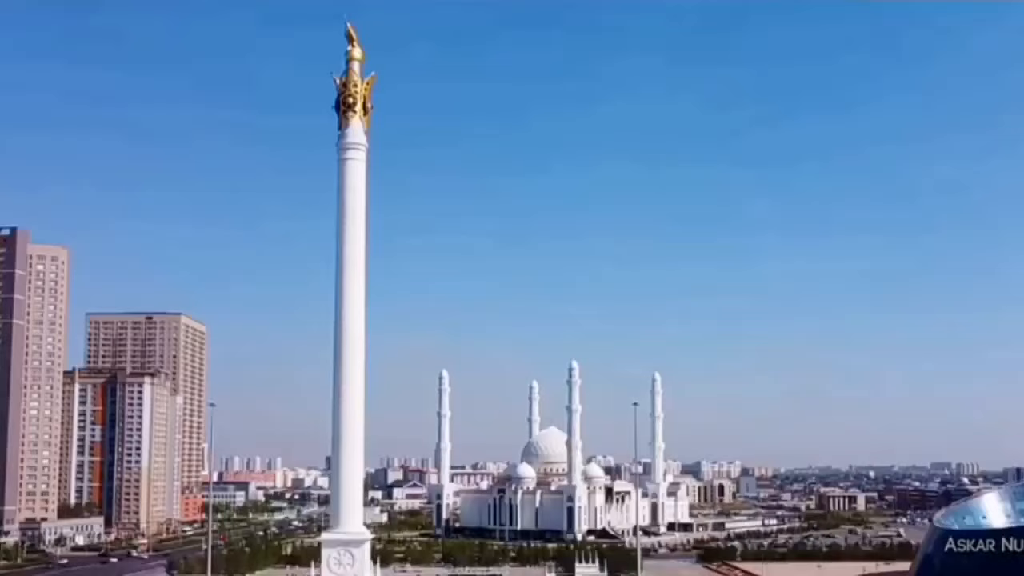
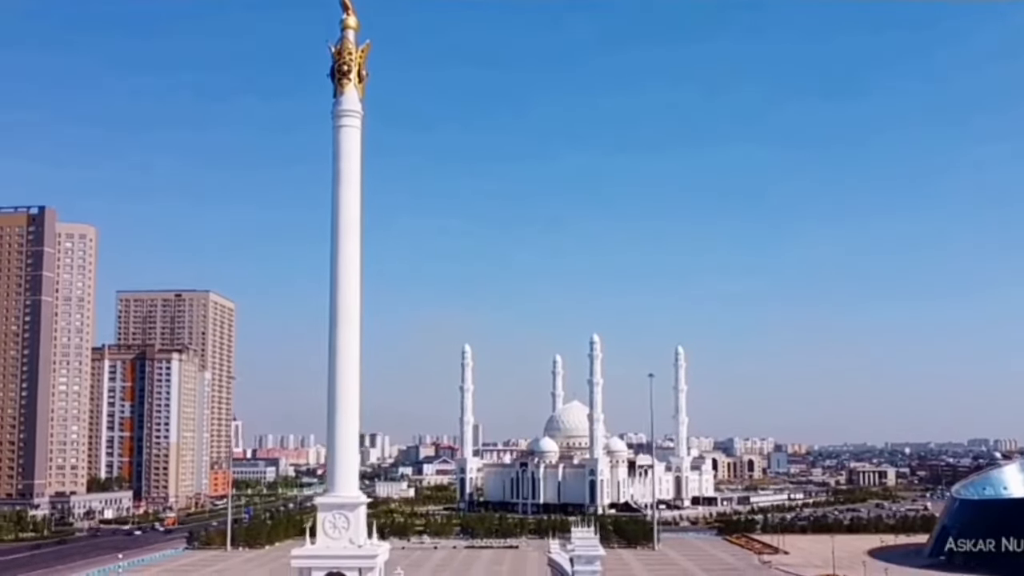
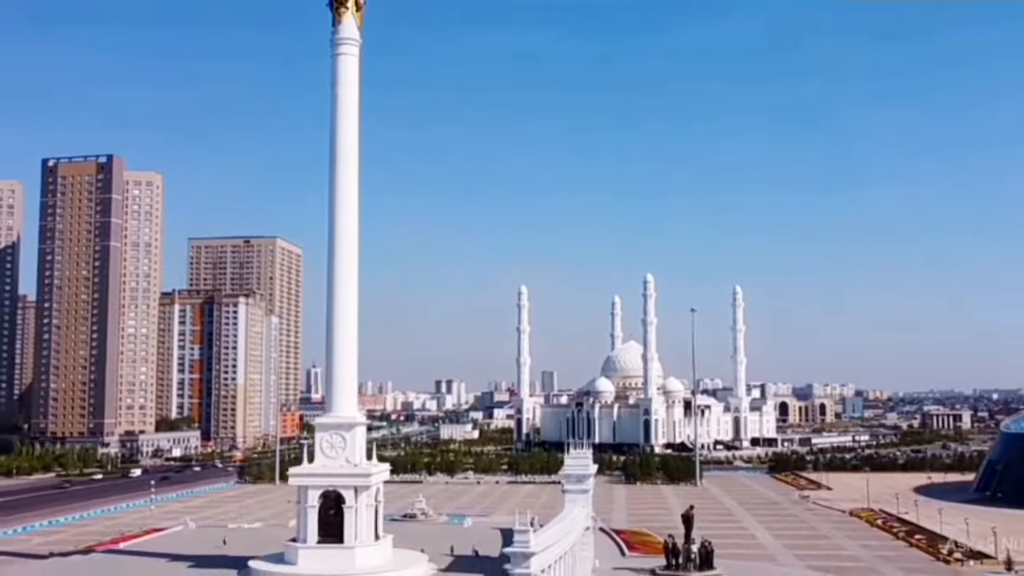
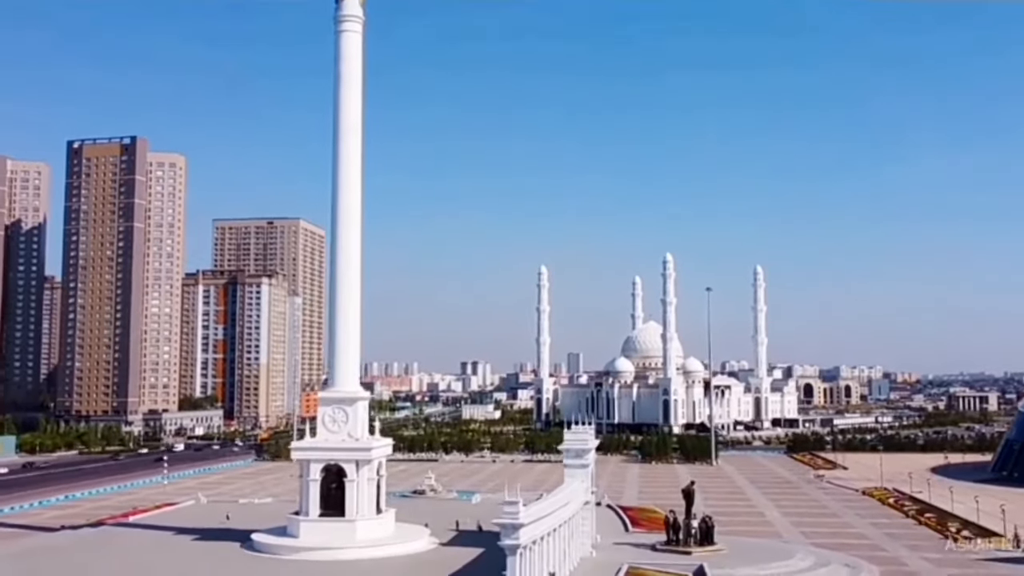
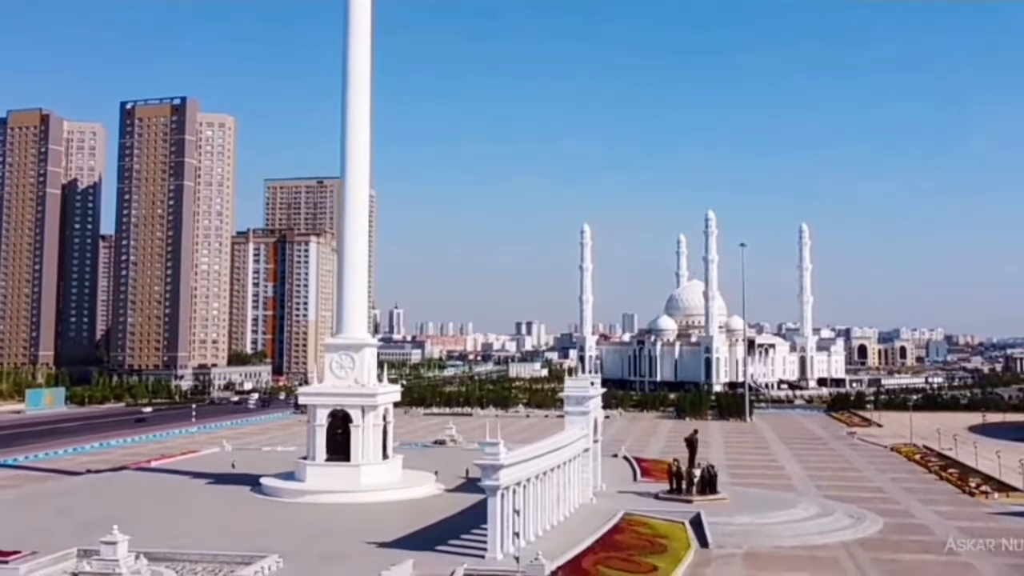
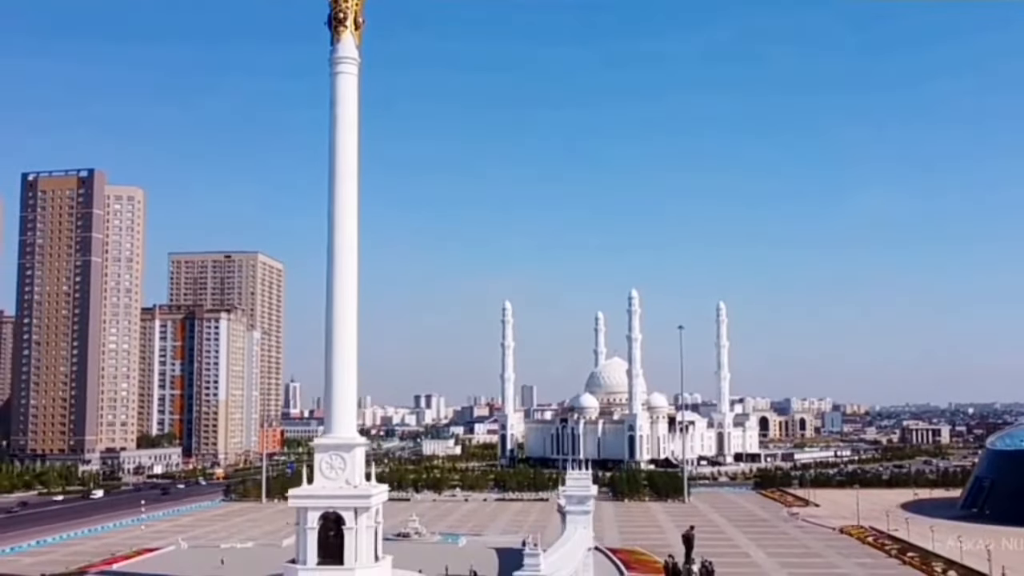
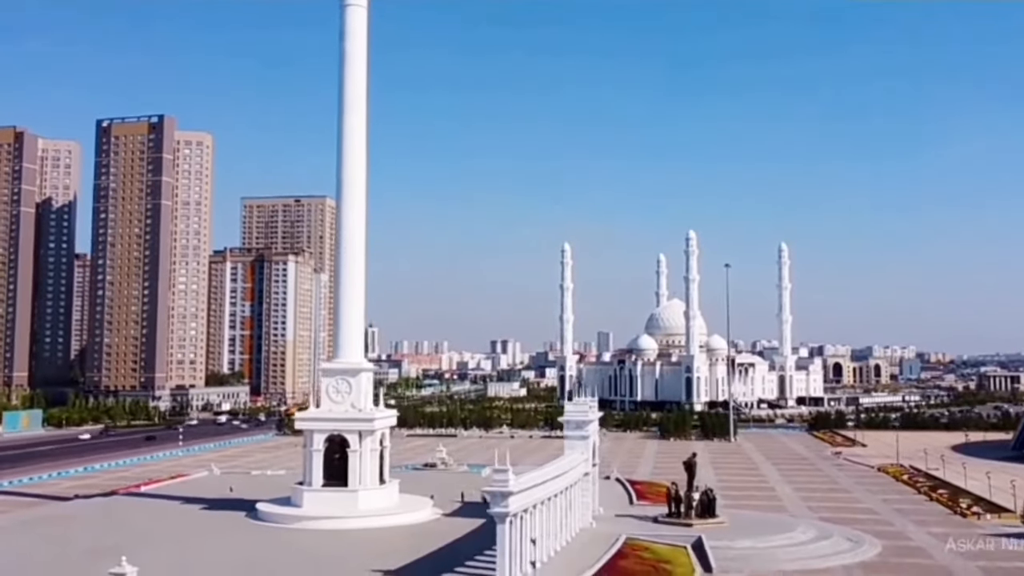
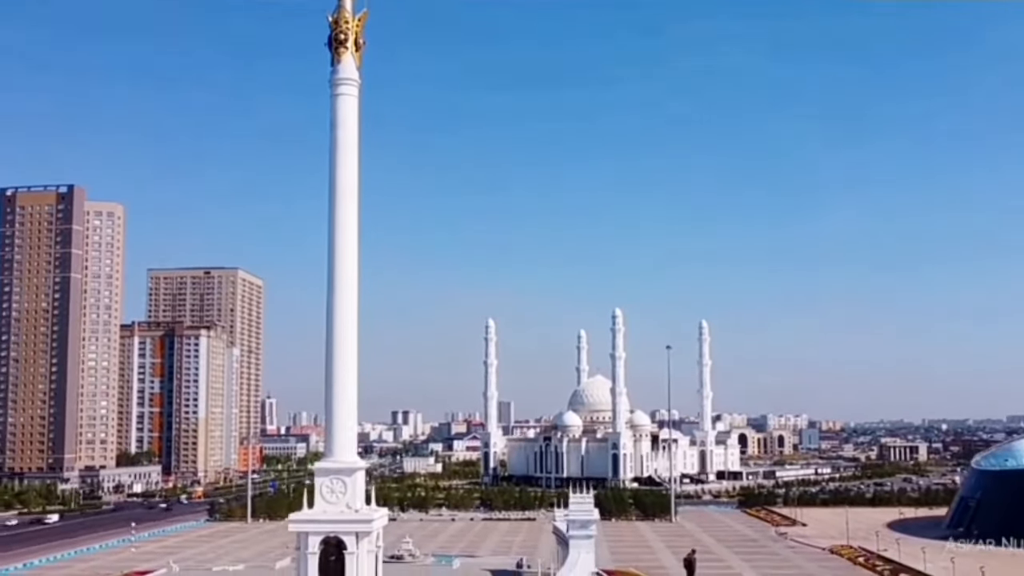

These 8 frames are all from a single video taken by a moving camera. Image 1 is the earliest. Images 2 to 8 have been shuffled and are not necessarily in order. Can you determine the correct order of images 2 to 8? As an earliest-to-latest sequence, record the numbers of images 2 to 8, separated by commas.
2, 8, 6, 3, 4, 7, 5
